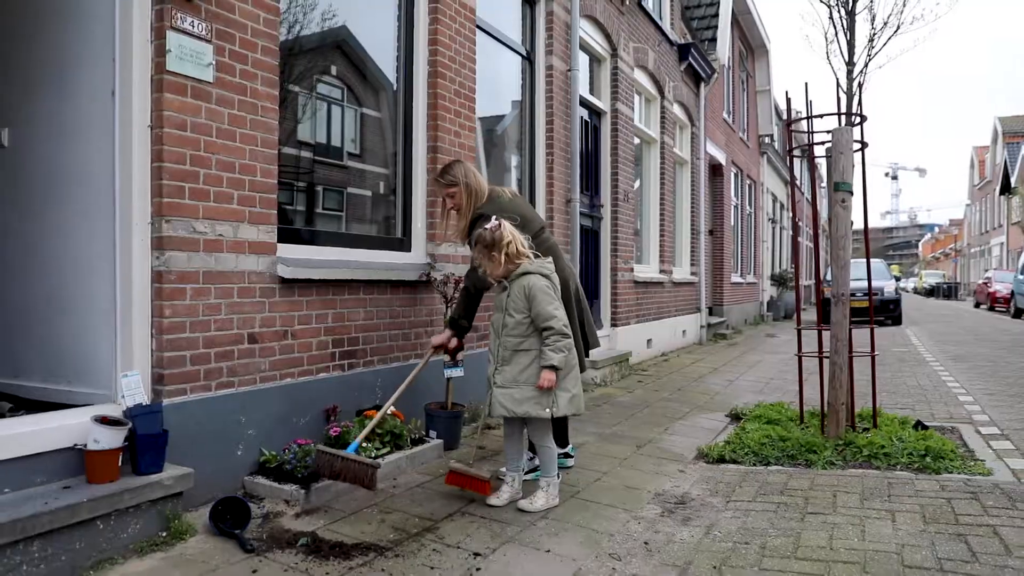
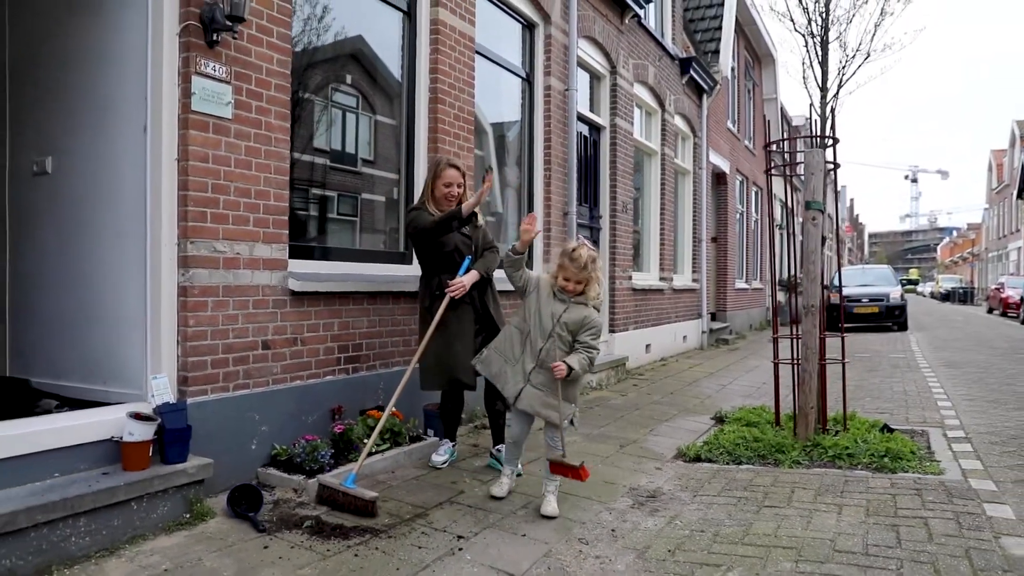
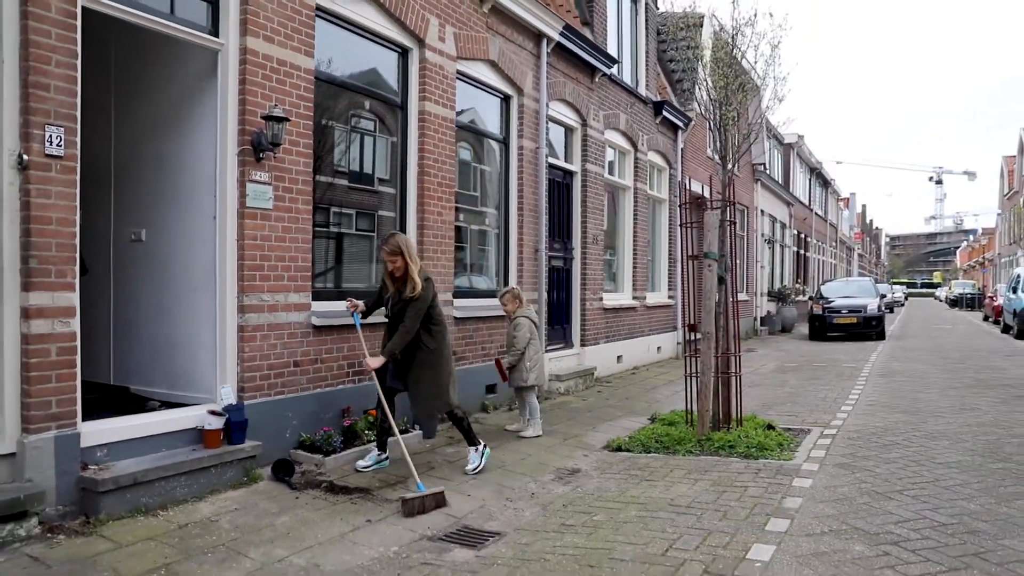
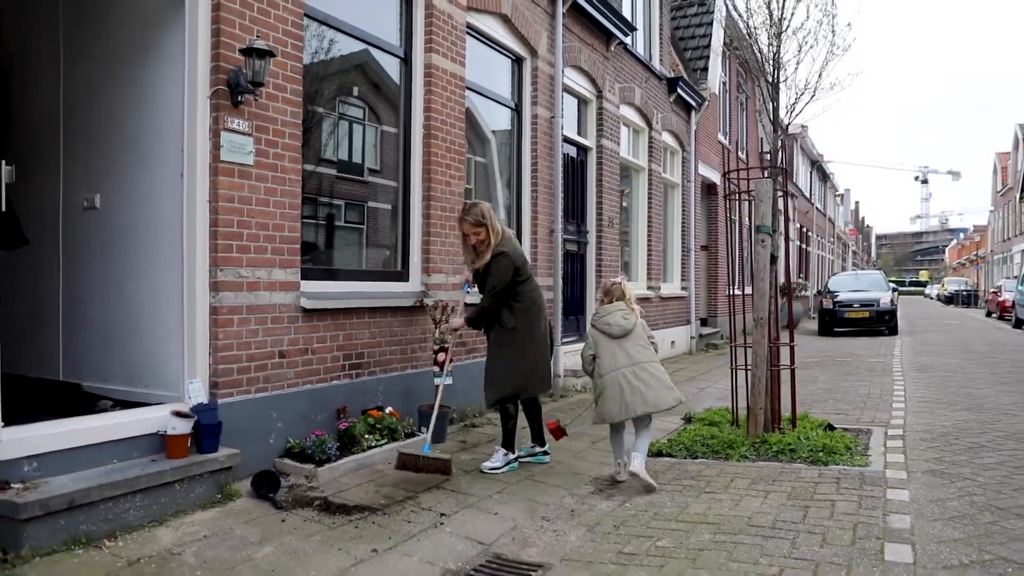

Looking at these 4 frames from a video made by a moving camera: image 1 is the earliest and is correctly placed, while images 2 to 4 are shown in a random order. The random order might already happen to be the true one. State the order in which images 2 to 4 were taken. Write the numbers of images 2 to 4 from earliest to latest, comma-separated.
2, 4, 3
